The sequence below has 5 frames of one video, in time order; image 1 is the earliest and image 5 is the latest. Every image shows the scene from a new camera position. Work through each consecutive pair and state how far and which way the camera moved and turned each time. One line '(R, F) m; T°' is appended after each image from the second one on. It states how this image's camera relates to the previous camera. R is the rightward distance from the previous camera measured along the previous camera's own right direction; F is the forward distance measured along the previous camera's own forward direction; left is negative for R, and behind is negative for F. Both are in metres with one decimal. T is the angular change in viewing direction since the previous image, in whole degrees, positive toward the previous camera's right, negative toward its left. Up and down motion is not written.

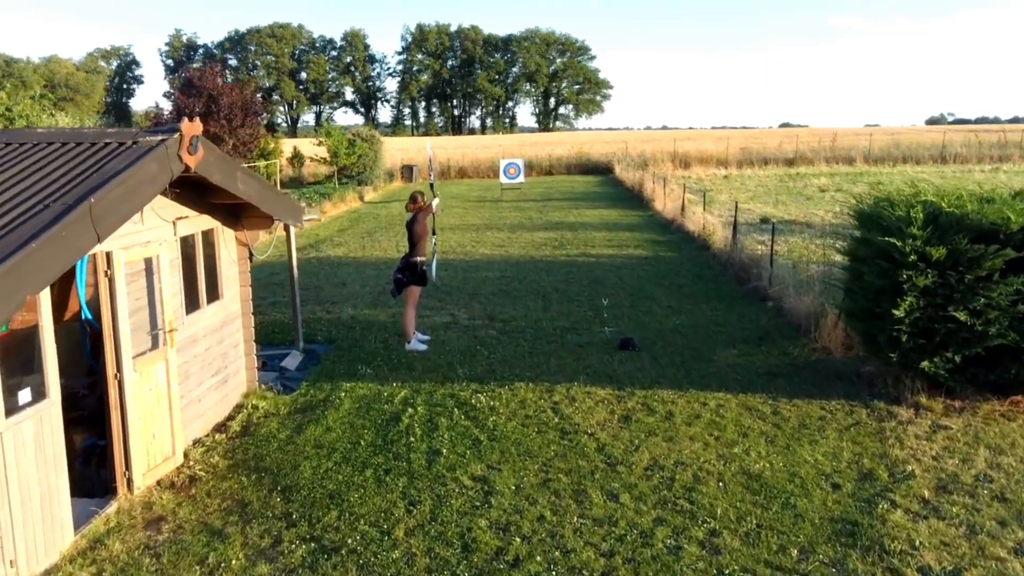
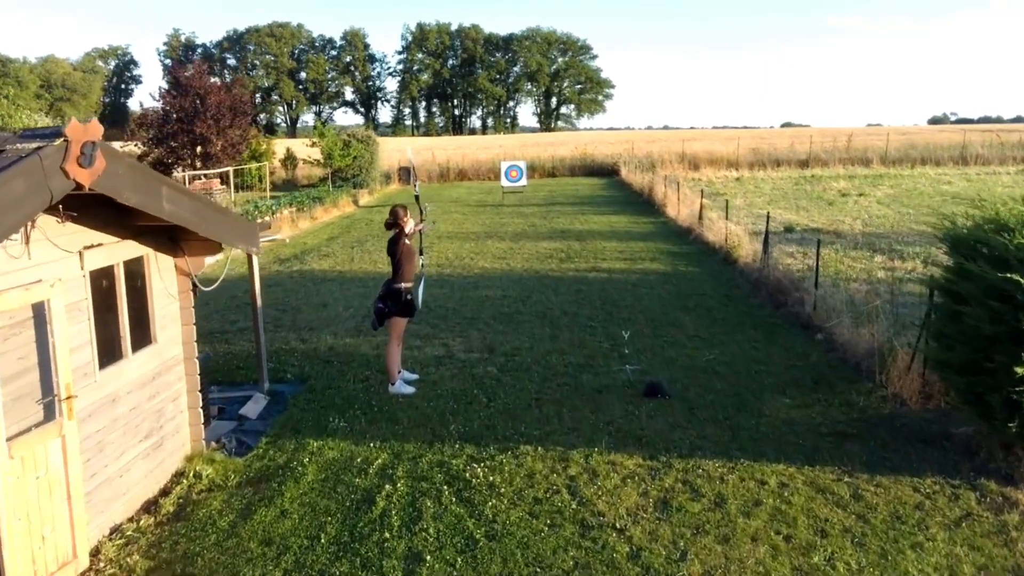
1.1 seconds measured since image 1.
(0.0, +1.3) m; 0°
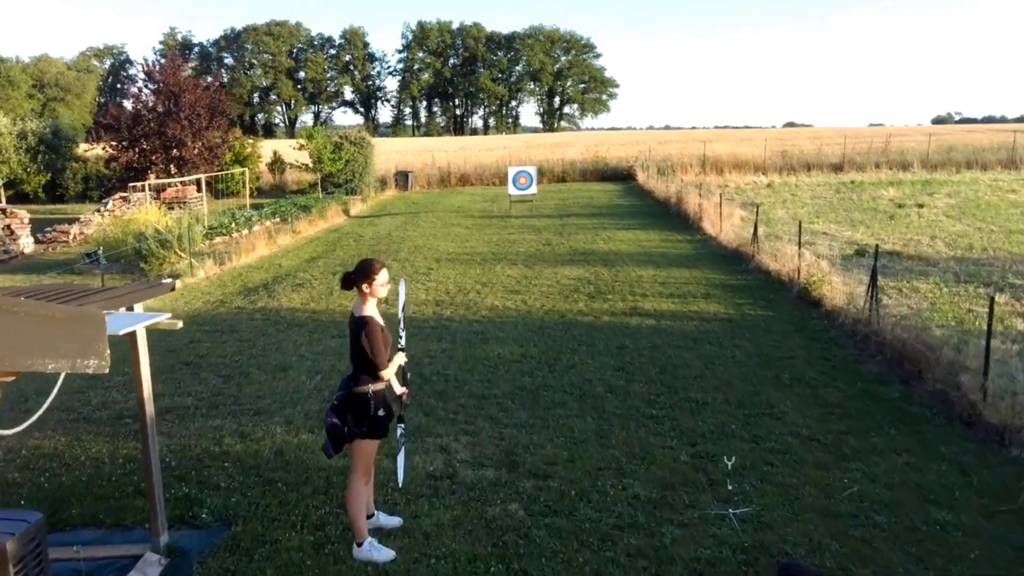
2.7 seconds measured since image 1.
(-0.2, +2.6) m; 0°
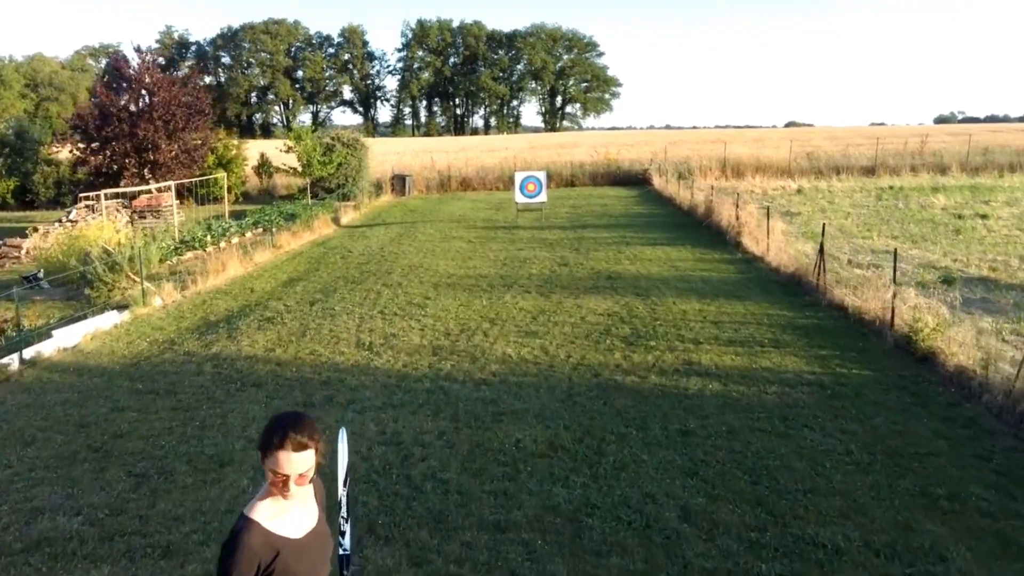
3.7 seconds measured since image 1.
(-0.2, +2.2) m; 0°
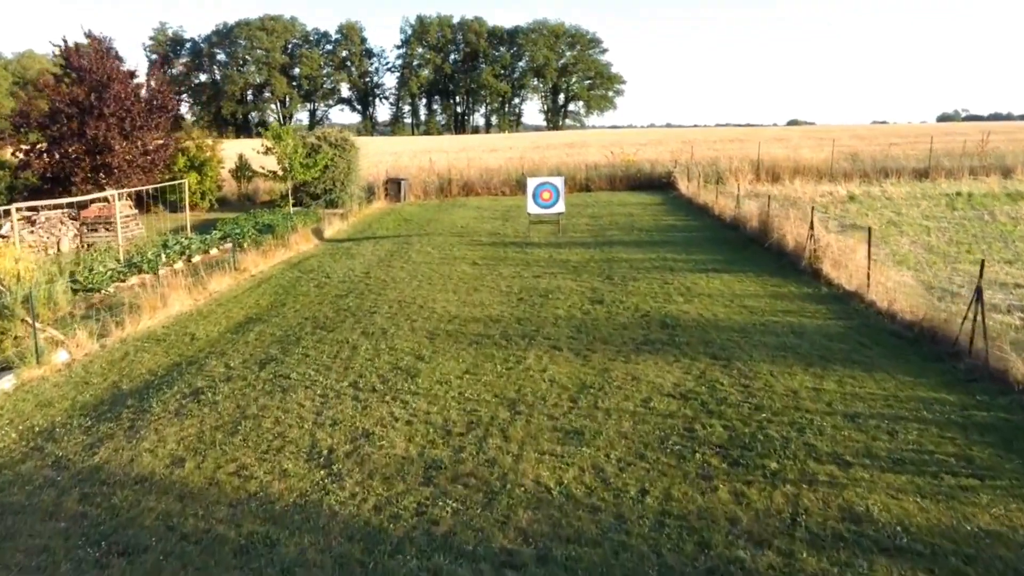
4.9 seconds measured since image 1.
(-0.3, +3.0) m; 0°
